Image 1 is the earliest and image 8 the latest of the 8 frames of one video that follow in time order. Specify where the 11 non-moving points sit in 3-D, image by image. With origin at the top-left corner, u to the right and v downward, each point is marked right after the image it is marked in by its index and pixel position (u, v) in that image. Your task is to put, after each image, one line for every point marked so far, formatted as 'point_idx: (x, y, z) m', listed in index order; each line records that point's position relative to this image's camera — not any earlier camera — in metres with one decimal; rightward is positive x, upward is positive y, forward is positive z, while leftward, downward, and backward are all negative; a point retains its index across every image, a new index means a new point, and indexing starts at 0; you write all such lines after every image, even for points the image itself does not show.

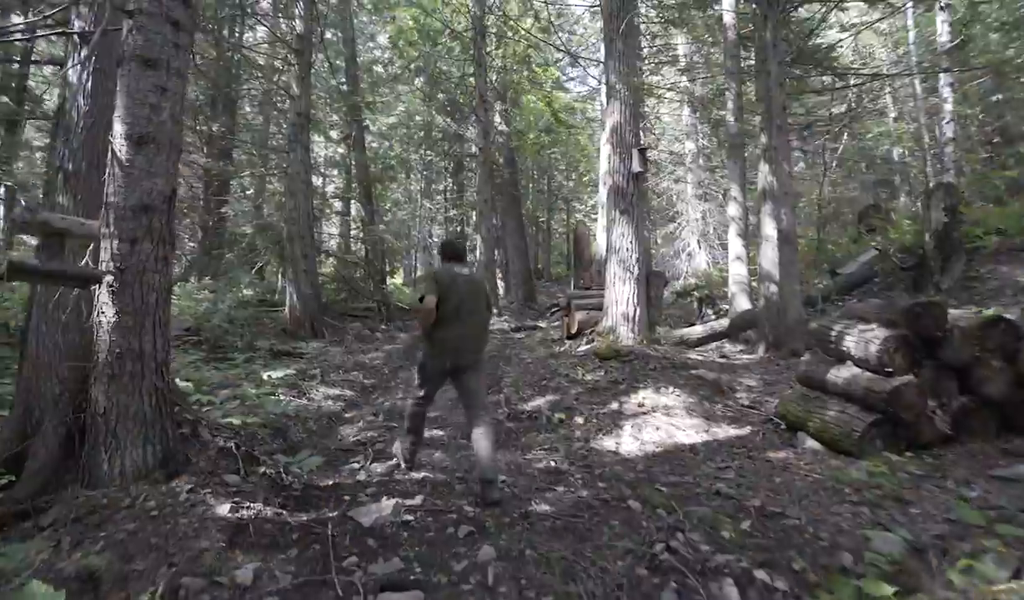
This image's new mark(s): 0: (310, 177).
0: (-4.6, +2.8, +11.9) m
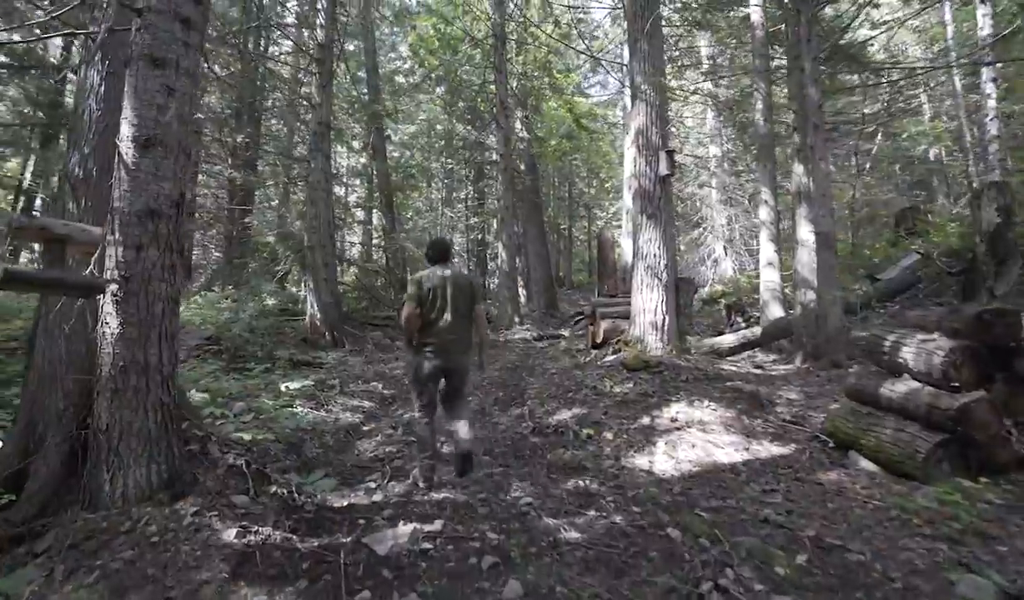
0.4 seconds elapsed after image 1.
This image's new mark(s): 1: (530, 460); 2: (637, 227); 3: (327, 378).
0: (-4.1, +2.6, +11.9) m
1: (+0.2, -1.4, +4.6) m
2: (+2.0, +1.1, +8.1) m
3: (-2.9, -1.2, +8.2) m
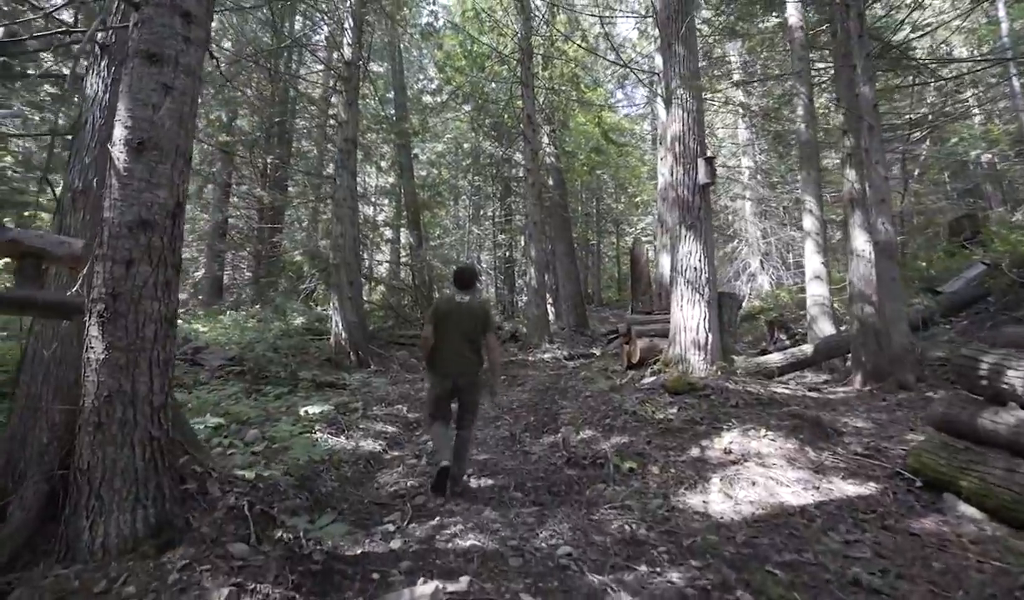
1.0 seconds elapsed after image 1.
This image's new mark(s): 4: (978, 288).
0: (-3.5, +2.2, +11.7) m
1: (+0.4, -1.5, +4.1) m
2: (+2.4, +0.9, +7.6) m
3: (-2.4, -1.5, +7.9) m
4: (+8.1, +0.2, +9.1) m
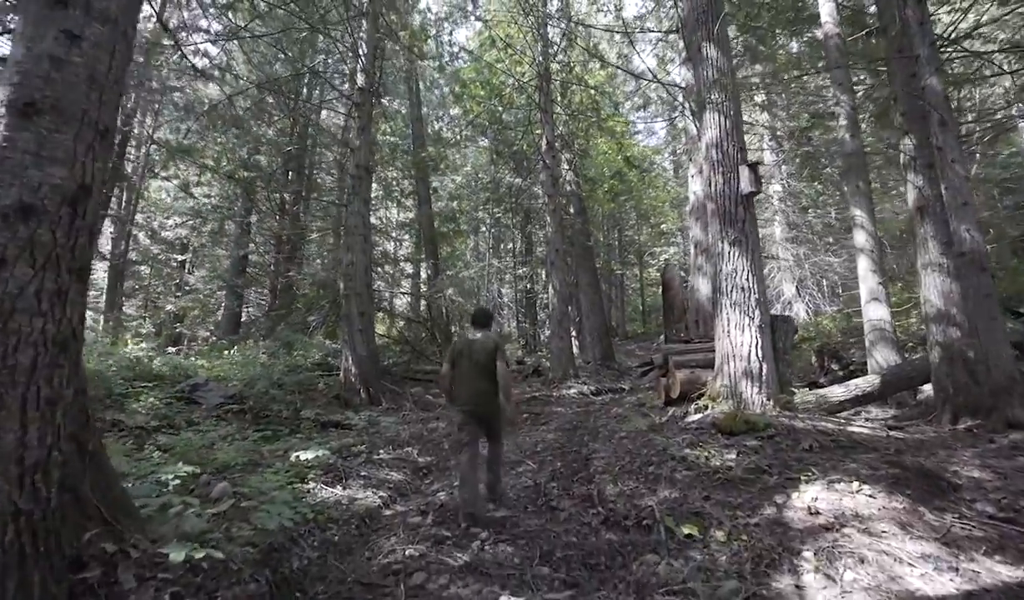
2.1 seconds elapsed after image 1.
0: (-3.0, +1.5, +11.2) m
1: (+0.6, -1.7, +3.2) m
2: (+2.6, +0.6, +6.7) m
3: (-2.1, -1.9, +7.1) m
4: (+8.4, -0.1, +7.9) m
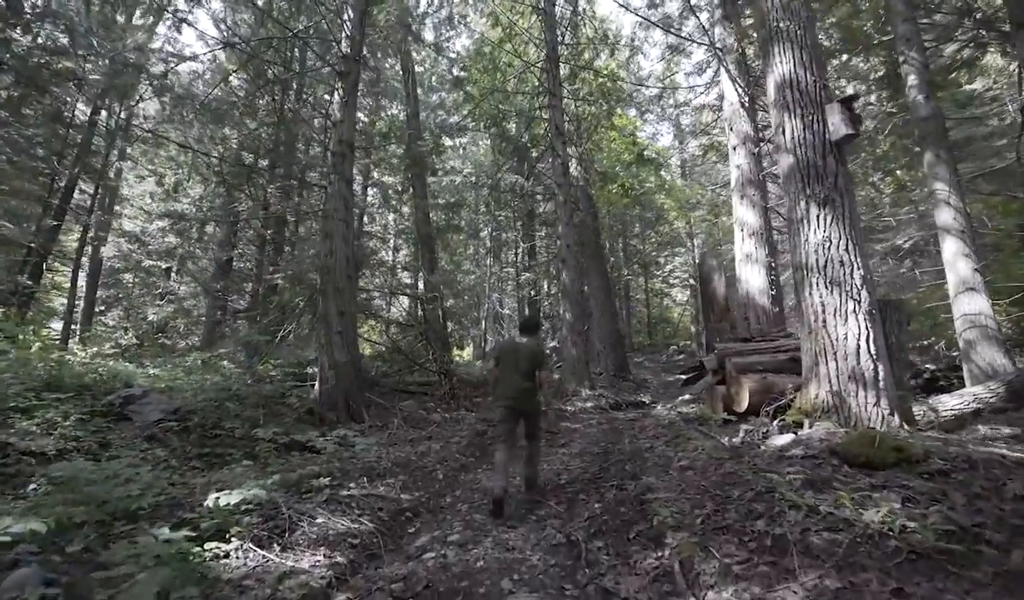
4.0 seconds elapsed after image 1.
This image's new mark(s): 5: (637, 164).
0: (-2.9, +1.5, +9.5) m
1: (+0.7, -1.4, +1.4) m
2: (+2.8, +0.8, +5.0) m
3: (-2.0, -1.8, +5.3) m
4: (+8.6, 0.0, +6.2) m
5: (+4.6, +5.0, +18.9) m
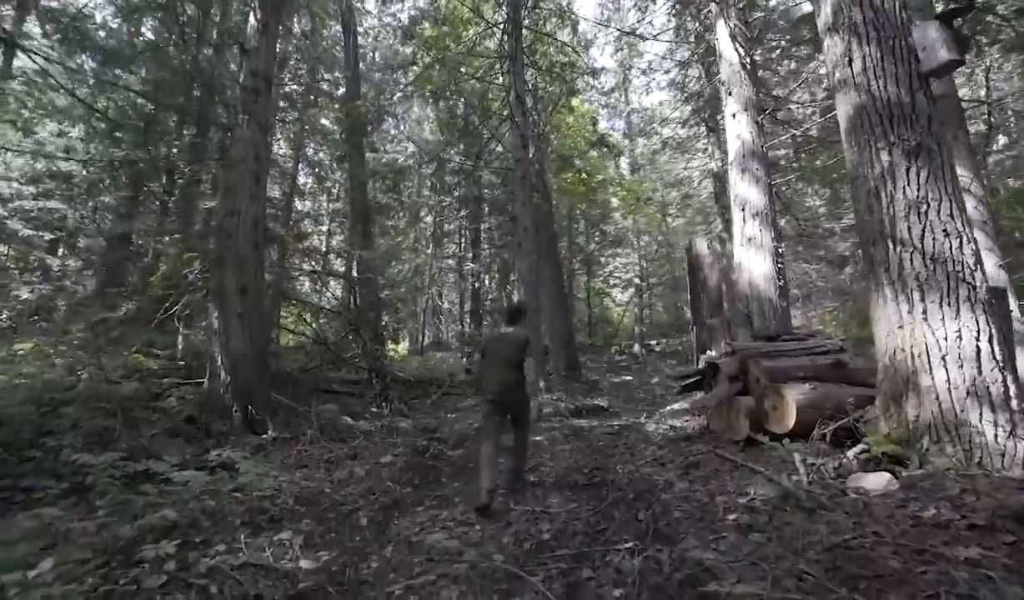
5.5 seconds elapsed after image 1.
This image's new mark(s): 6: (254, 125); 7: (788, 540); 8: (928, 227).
0: (-3.5, +1.9, +7.5) m
1: (+0.9, -1.2, -0.1) m
2: (+2.6, +0.9, +3.7) m
3: (-2.3, -1.5, +3.4) m
4: (+8.2, 0.0, +5.6) m
5: (+2.9, +5.1, +17.7) m
6: (-3.7, +2.5, +7.5) m
7: (+1.4, -1.2, +2.6) m
8: (+2.7, +0.5, +3.5) m
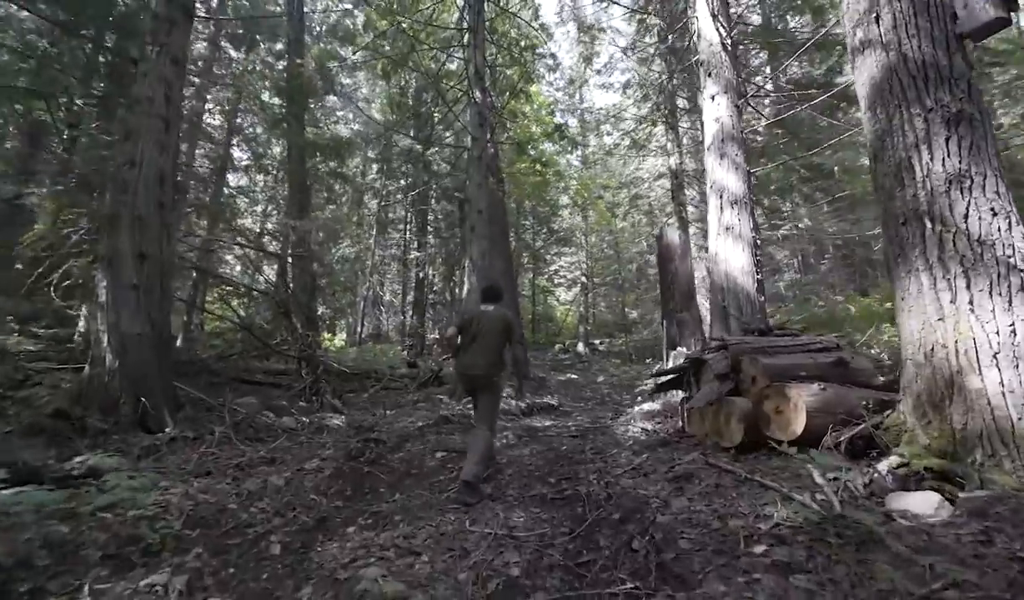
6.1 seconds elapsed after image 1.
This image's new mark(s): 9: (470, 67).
0: (-4.0, +2.2, +6.3) m
1: (+1.1, -1.1, -0.8) m
2: (+2.5, +0.9, +3.2) m
3: (-2.4, -1.2, +2.4) m
4: (+7.8, -0.2, +5.7) m
5: (+1.4, +5.3, +17.1) m
6: (-4.1, +2.8, +6.2) m
7: (+1.3, -1.1, +1.9) m
8: (+2.6, +0.5, +3.0) m
9: (-1.1, +5.8, +12.6) m
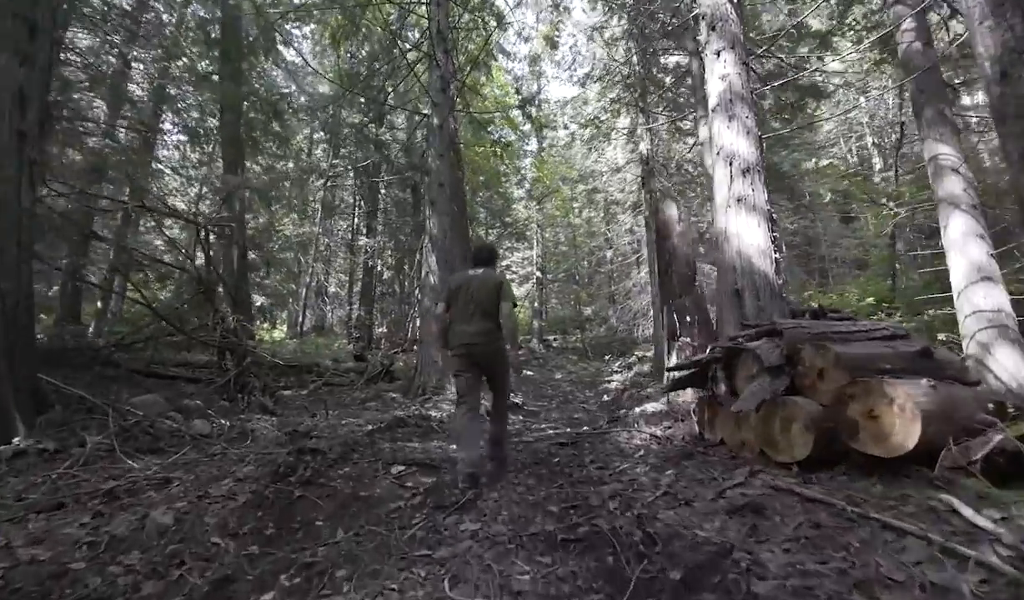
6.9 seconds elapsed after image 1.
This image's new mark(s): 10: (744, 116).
0: (-4.2, +2.5, +4.7) m
1: (+1.5, -1.0, -1.8) m
2: (+2.5, +1.1, +2.3) m
3: (-2.3, -1.0, +1.1) m
4: (+7.5, -0.1, +5.3) m
5: (+0.2, +5.6, +16.0) m
6: (-4.3, +3.1, +4.7) m
7: (+1.4, -0.9, +0.9) m
8: (+2.7, +0.7, +2.1) m
9: (-1.8, +6.1, +11.3) m
10: (+2.6, +2.0, +5.8) m
